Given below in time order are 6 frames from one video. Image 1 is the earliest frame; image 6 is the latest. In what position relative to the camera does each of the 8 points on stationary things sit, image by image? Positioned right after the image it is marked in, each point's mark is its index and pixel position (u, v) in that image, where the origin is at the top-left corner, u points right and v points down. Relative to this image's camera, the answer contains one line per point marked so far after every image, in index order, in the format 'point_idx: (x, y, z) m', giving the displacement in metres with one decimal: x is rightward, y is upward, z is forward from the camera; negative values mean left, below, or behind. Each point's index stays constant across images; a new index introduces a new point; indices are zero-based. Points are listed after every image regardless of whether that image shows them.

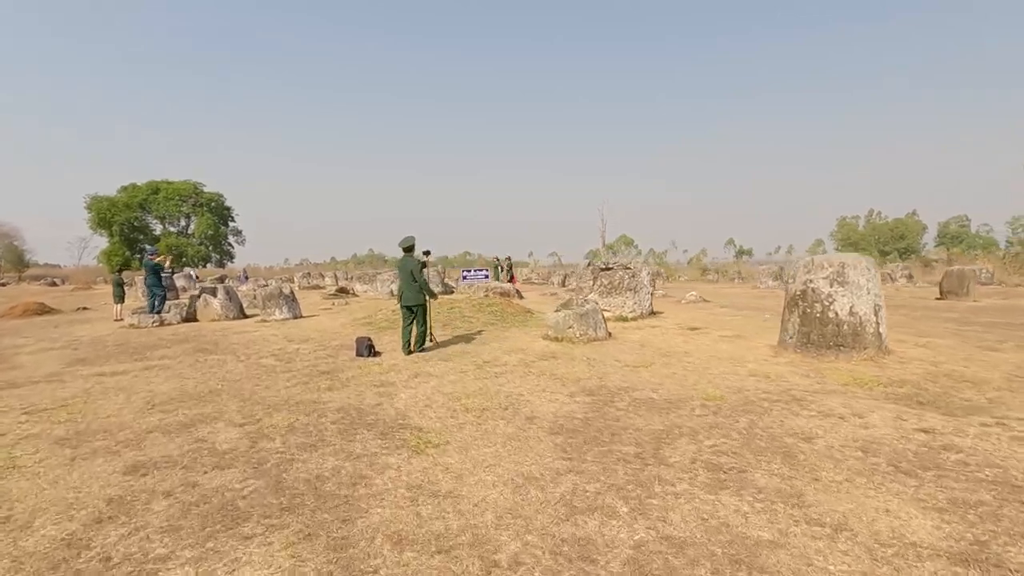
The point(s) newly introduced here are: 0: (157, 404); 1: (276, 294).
0: (-4.5, -1.5, +6.7) m
1: (-7.0, -0.2, +15.8) m
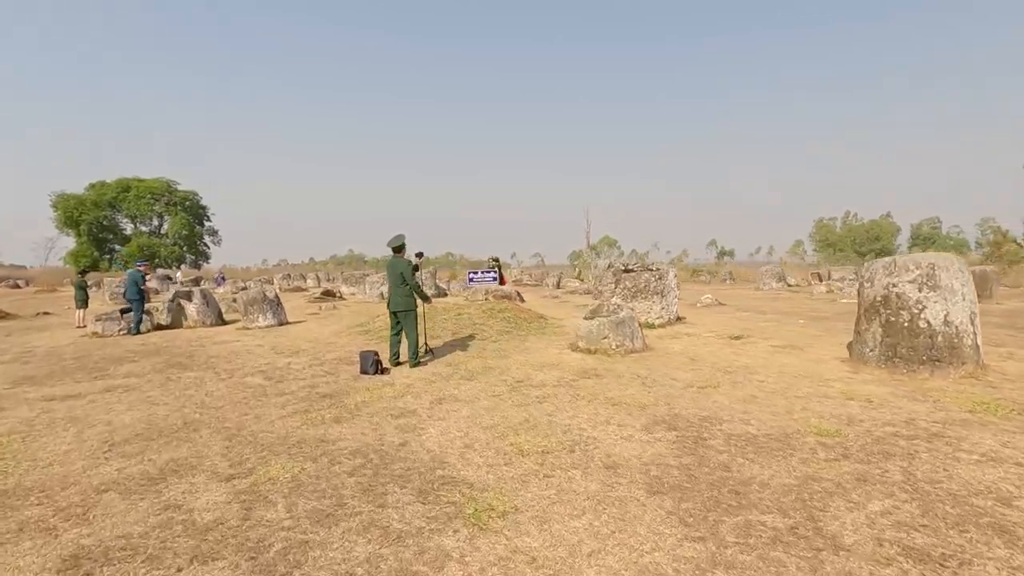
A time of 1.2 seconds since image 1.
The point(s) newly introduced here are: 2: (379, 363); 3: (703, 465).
0: (-3.9, -1.5, +5.3) m
1: (-6.8, -0.3, +14.3) m
2: (-2.0, -1.1, +7.8) m
3: (+1.5, -1.4, +4.1) m
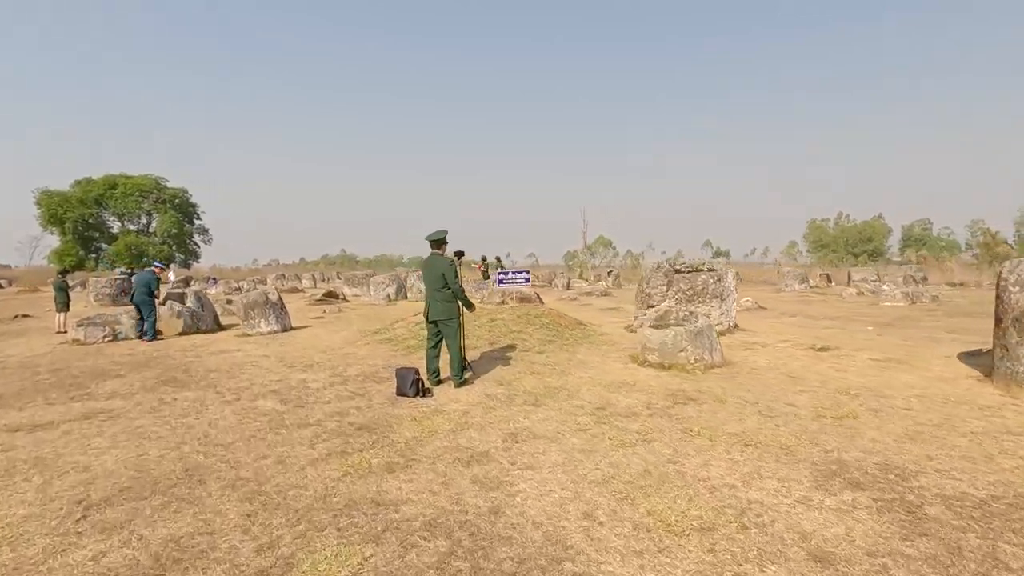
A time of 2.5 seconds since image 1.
0: (-3.0, -1.6, +3.9) m
1: (-6.1, -0.4, +12.9) m
2: (-1.1, -1.2, +6.4) m
3: (+2.4, -1.4, +2.8) m
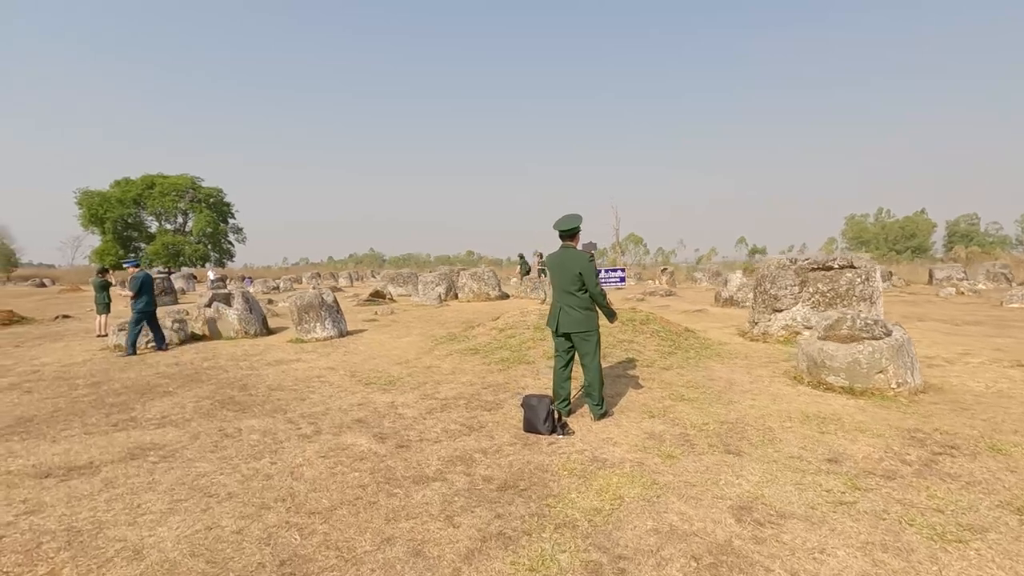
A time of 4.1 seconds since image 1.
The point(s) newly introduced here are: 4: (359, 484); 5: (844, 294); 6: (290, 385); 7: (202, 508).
0: (-1.6, -1.6, +2.4) m
1: (-4.2, -0.4, +11.5) m
2: (+0.4, -1.2, +4.9) m
3: (+3.7, -1.5, +1.1) m
4: (-1.2, -1.5, +4.1) m
5: (+5.4, -0.1, +8.5) m
6: (-3.1, -1.3, +7.3) m
7: (-2.2, -1.6, +3.8) m
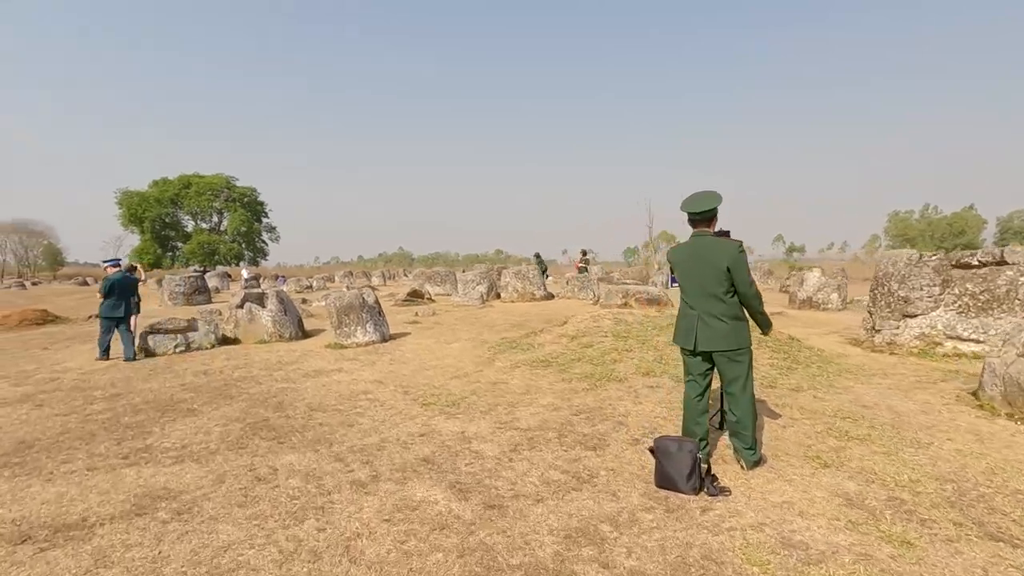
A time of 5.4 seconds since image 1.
0: (-0.9, -1.6, +1.2) m
1: (-3.0, -0.4, +10.4) m
2: (+1.3, -1.2, +3.5) m
3: (+4.4, -1.5, -0.4) m
4: (-0.3, -1.5, +2.8) m
5: (+6.4, -0.1, +6.9) m
6: (-2.1, -1.3, +6.1) m
7: (-1.4, -1.6, +2.6) m
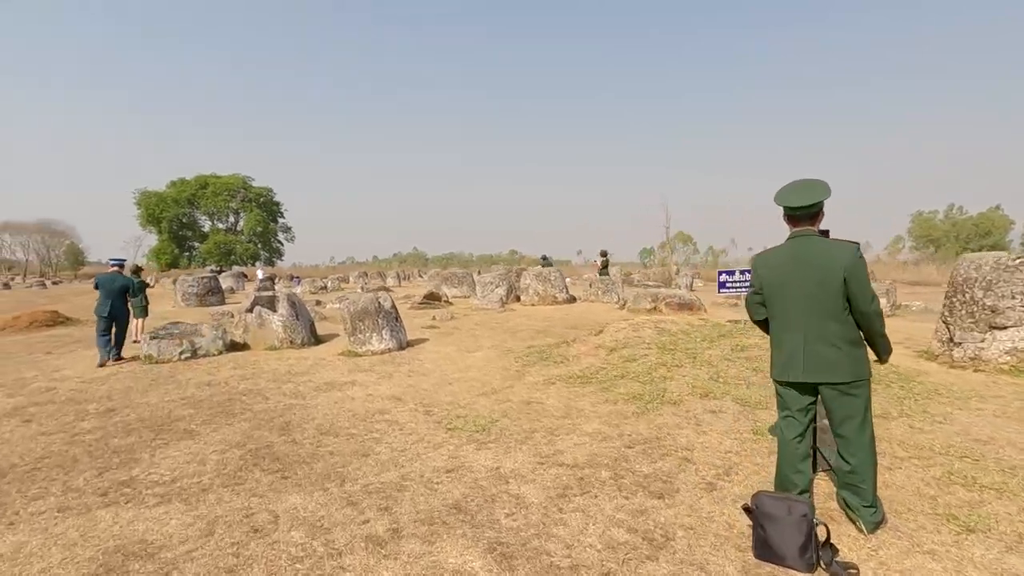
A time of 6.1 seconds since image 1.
0: (-0.6, -1.7, +0.4) m
1: (-2.5, -0.4, +9.7) m
2: (+1.6, -1.3, +2.7) m
3: (+4.6, -1.6, -1.3) m
4: (-0.1, -1.6, +2.0) m
5: (+6.8, -0.2, +6.0) m
6: (-1.7, -1.4, +5.4) m
7: (-1.1, -1.6, +1.8) m
